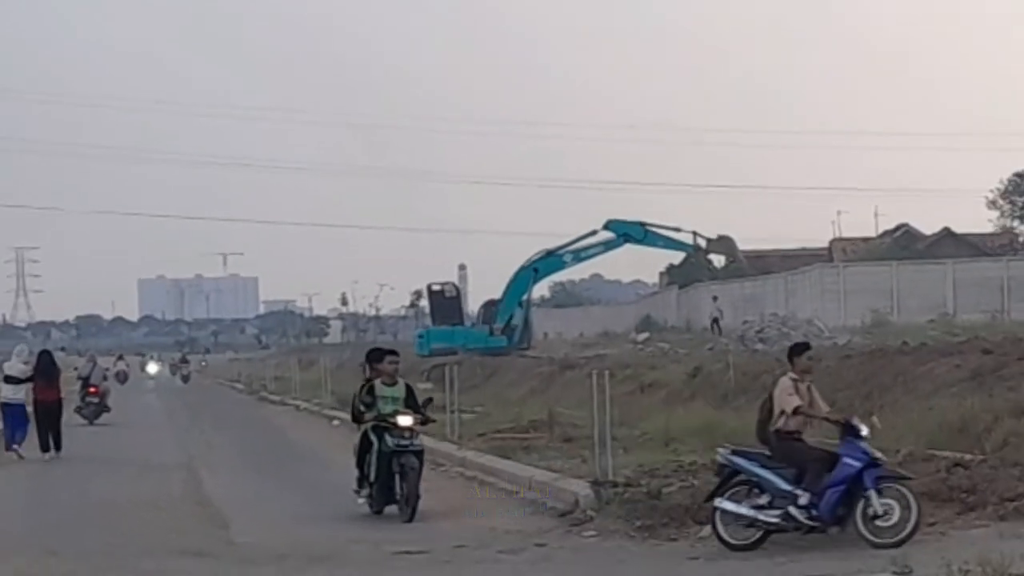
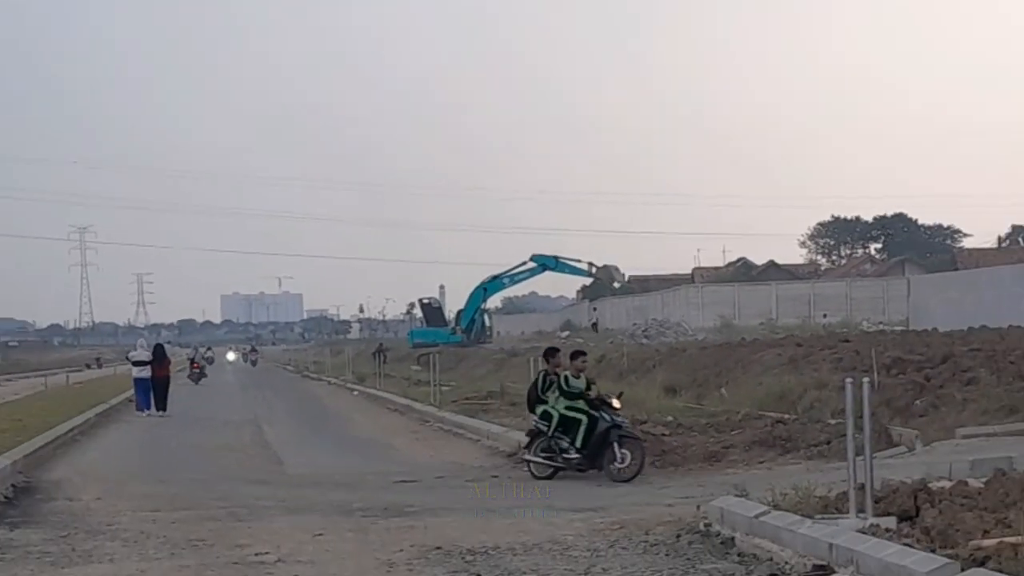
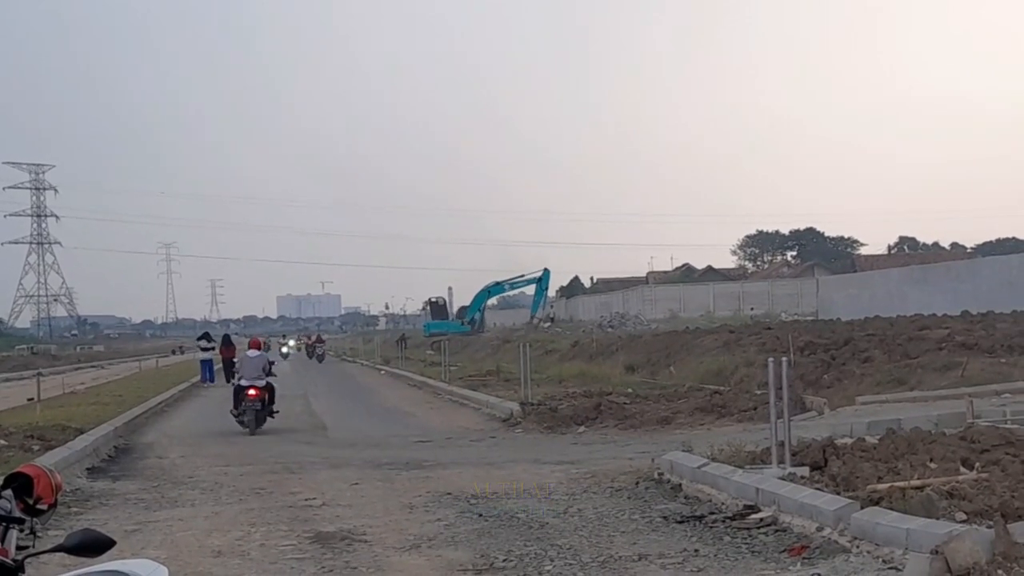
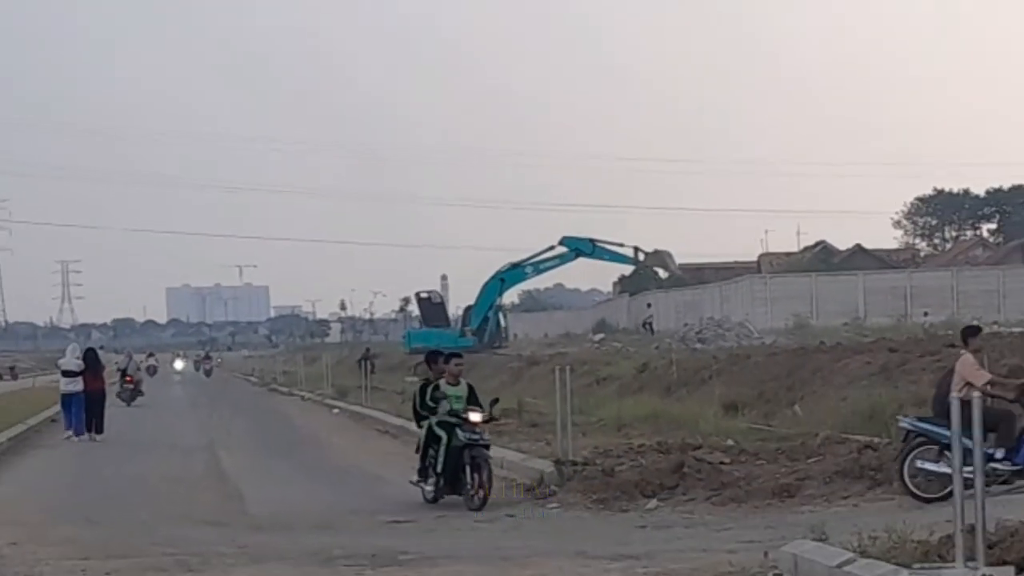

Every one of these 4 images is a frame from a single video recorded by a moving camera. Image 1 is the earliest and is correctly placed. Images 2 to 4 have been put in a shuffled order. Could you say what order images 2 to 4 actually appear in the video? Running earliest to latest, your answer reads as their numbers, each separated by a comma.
4, 2, 3
